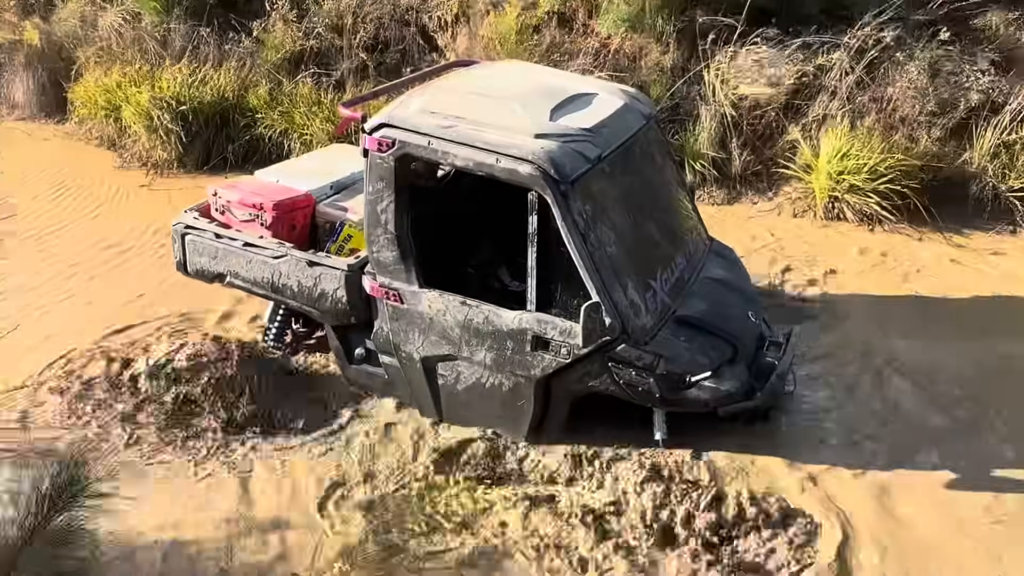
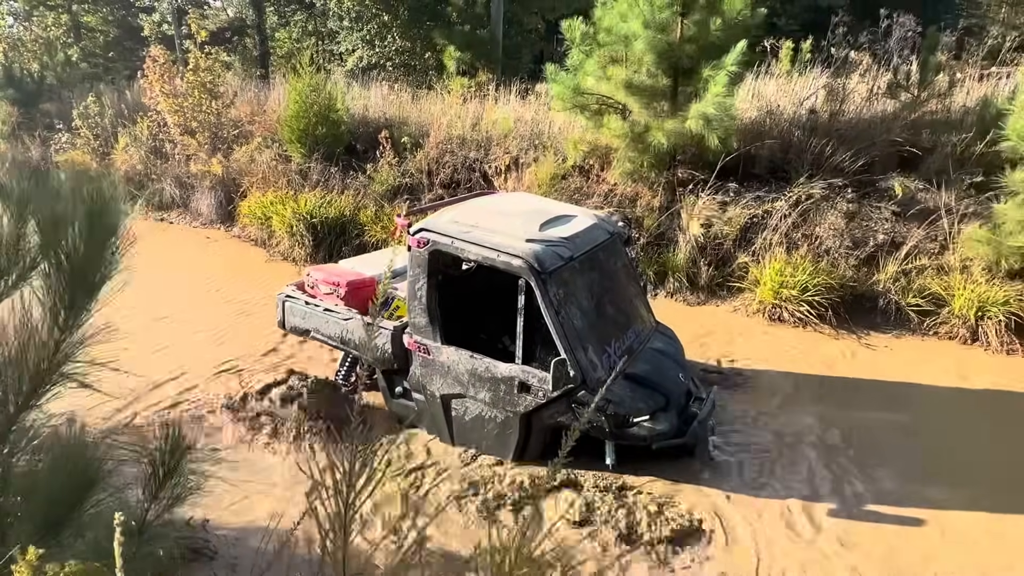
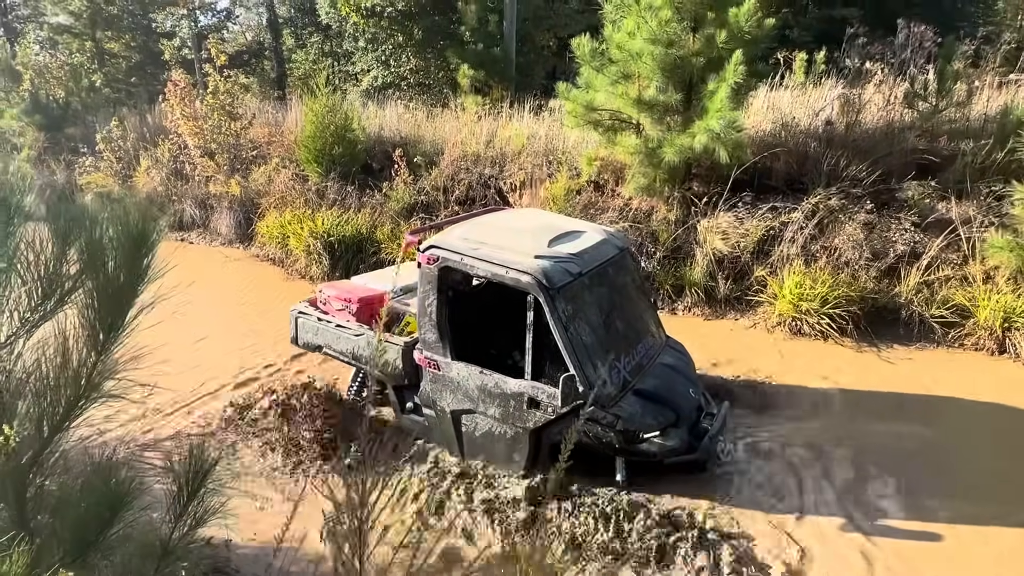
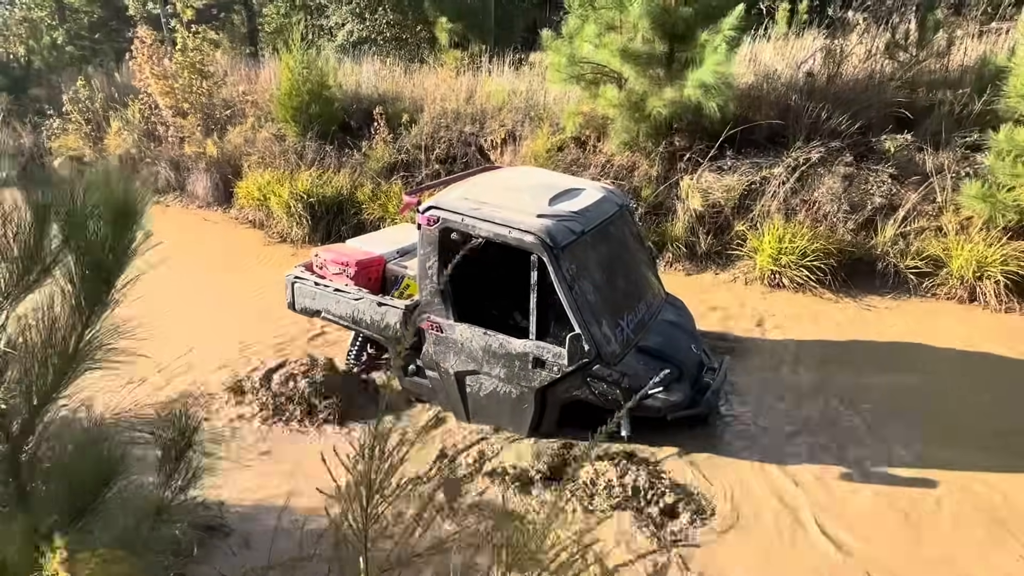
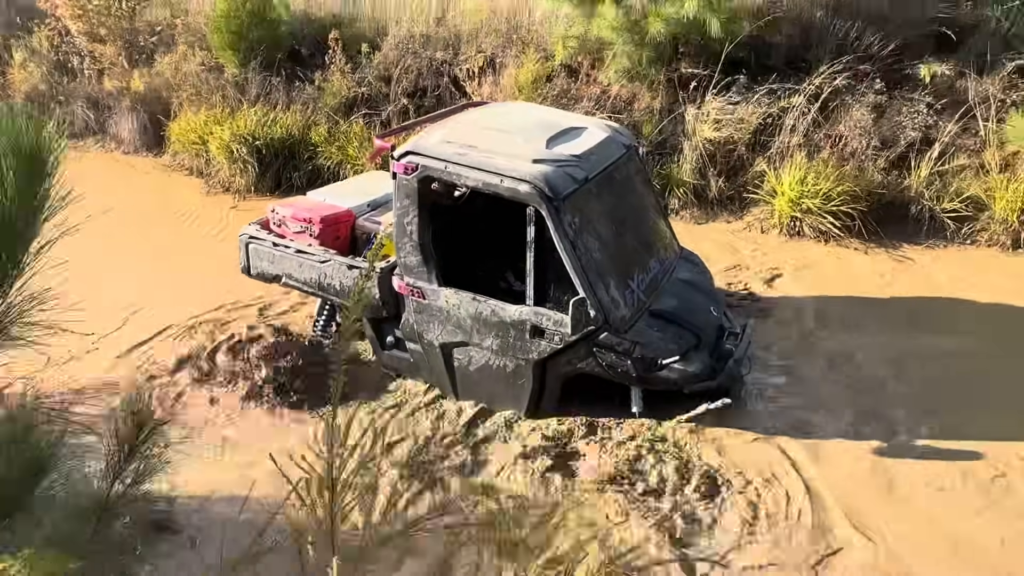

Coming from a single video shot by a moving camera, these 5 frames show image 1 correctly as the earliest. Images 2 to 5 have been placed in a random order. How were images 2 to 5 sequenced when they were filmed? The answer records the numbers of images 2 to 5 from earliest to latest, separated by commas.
5, 4, 2, 3
